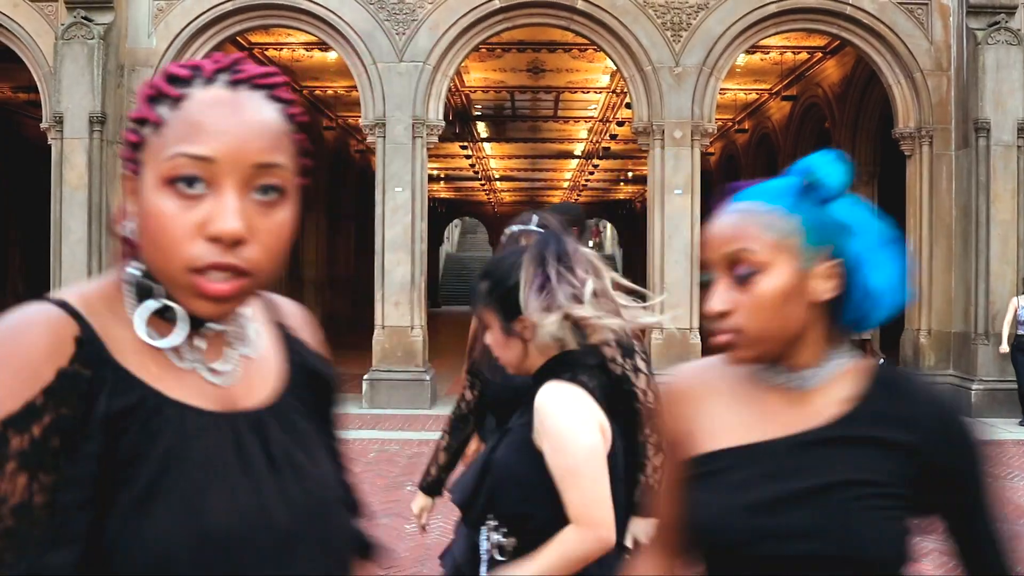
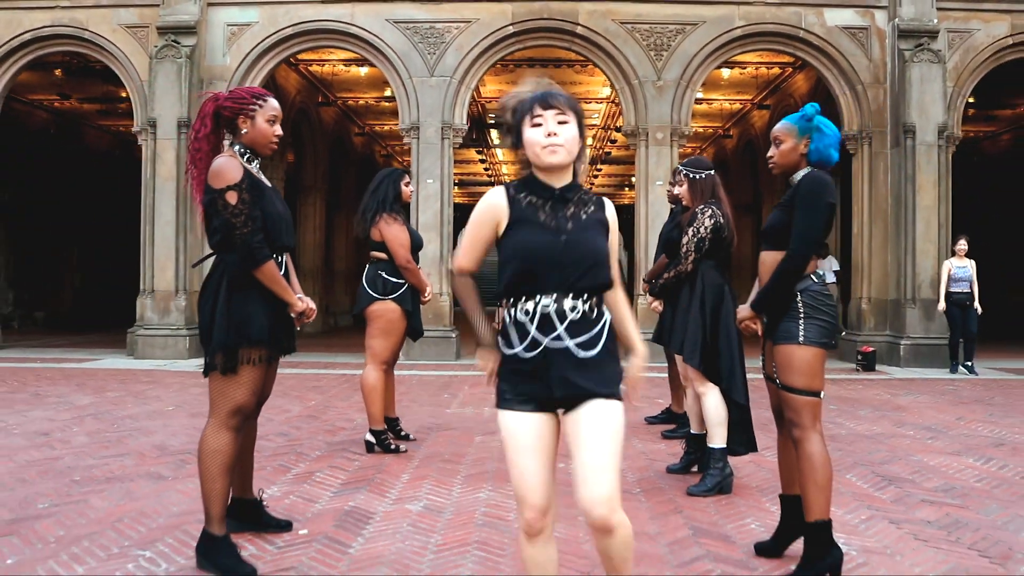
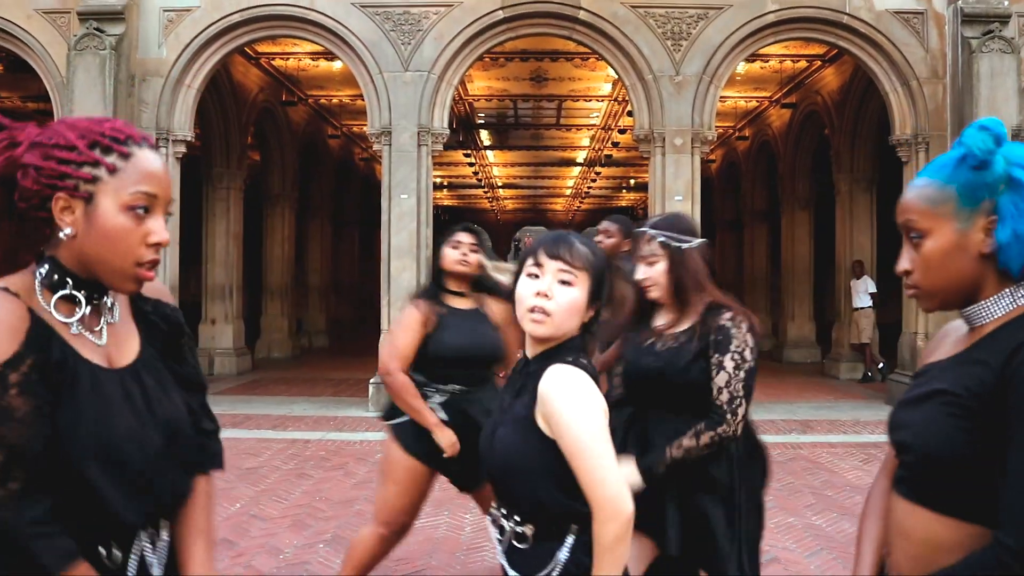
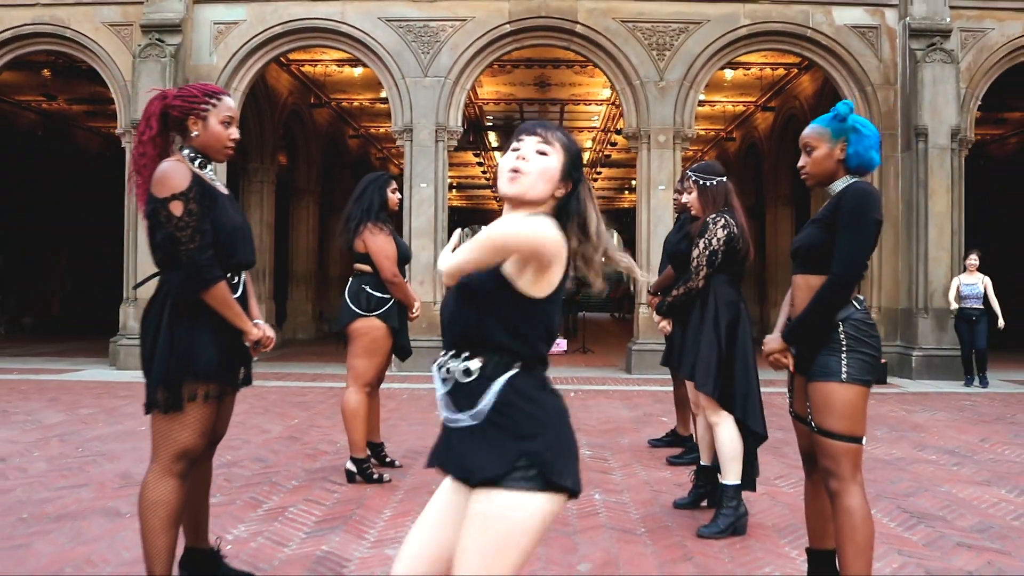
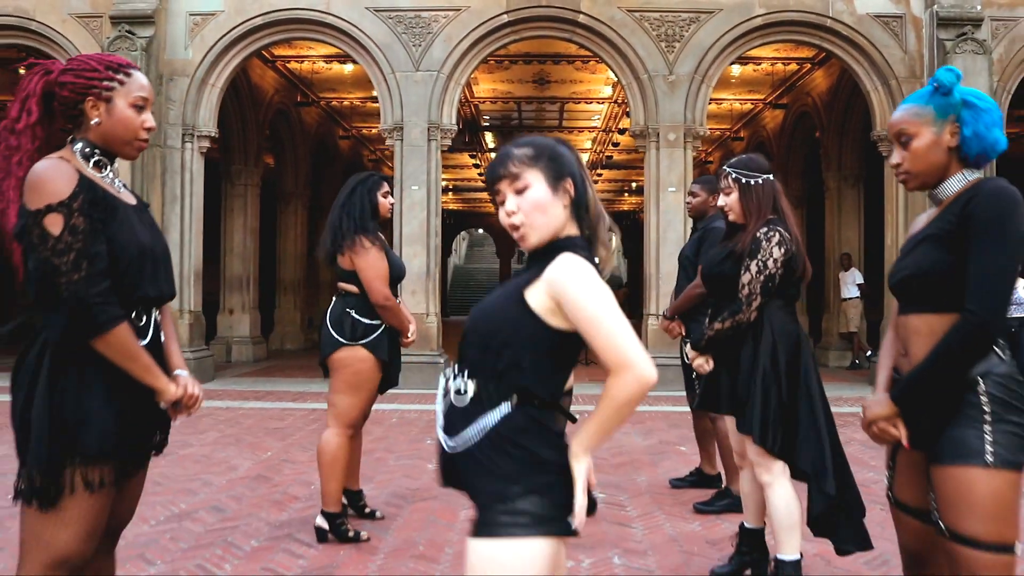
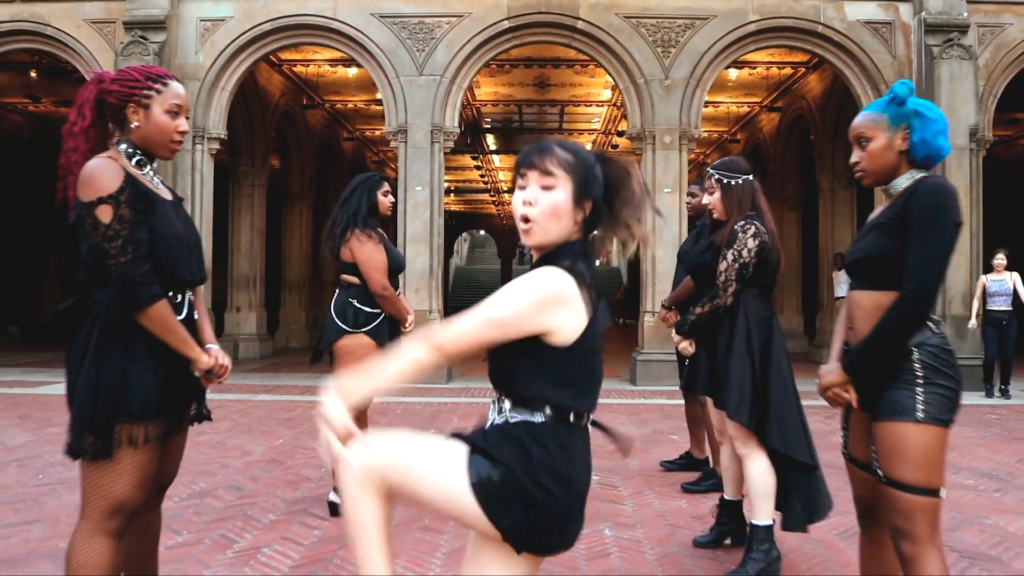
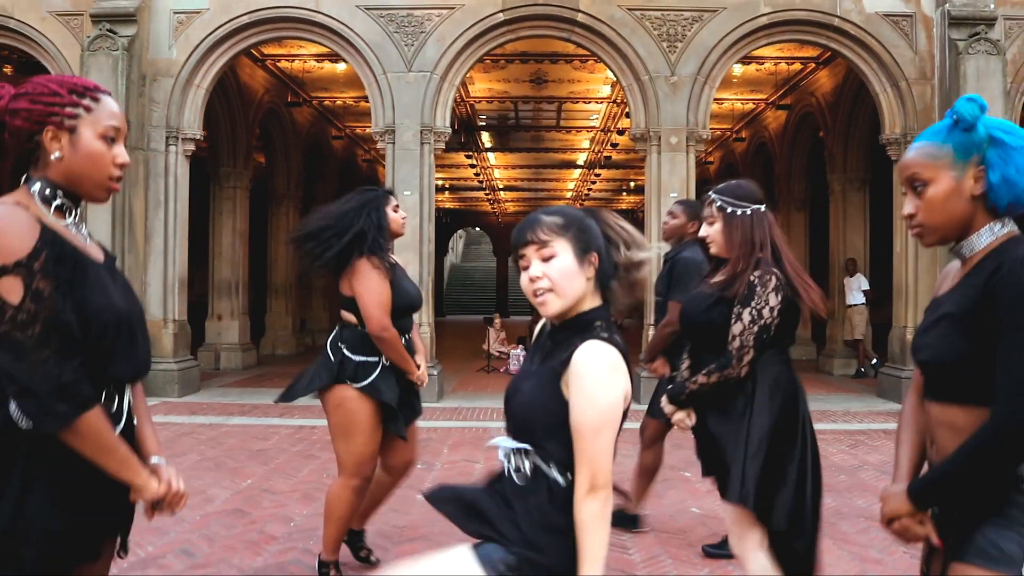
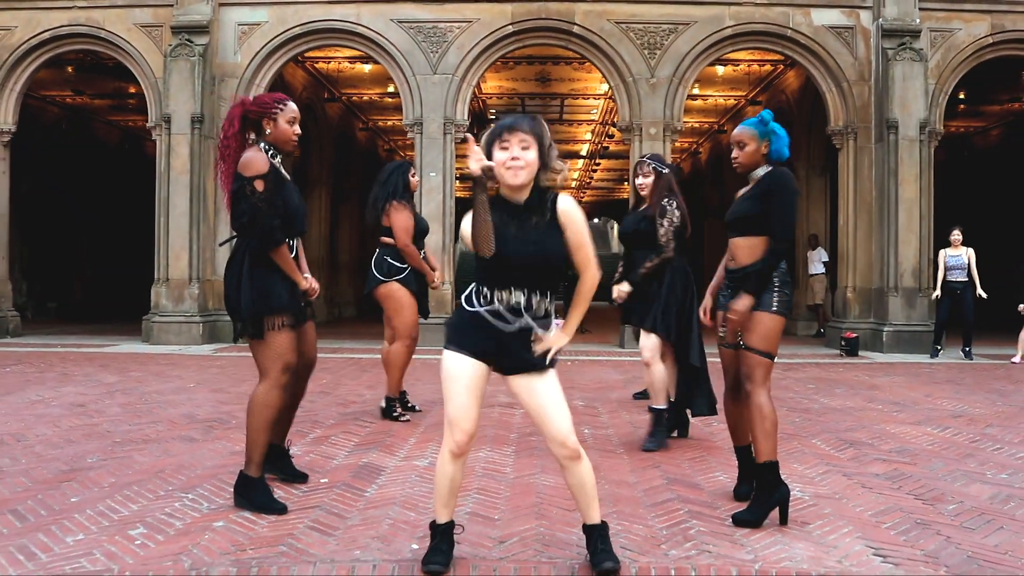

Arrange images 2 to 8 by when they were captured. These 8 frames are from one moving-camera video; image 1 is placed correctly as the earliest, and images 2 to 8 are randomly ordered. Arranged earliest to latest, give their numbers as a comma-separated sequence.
3, 7, 5, 6, 4, 2, 8
